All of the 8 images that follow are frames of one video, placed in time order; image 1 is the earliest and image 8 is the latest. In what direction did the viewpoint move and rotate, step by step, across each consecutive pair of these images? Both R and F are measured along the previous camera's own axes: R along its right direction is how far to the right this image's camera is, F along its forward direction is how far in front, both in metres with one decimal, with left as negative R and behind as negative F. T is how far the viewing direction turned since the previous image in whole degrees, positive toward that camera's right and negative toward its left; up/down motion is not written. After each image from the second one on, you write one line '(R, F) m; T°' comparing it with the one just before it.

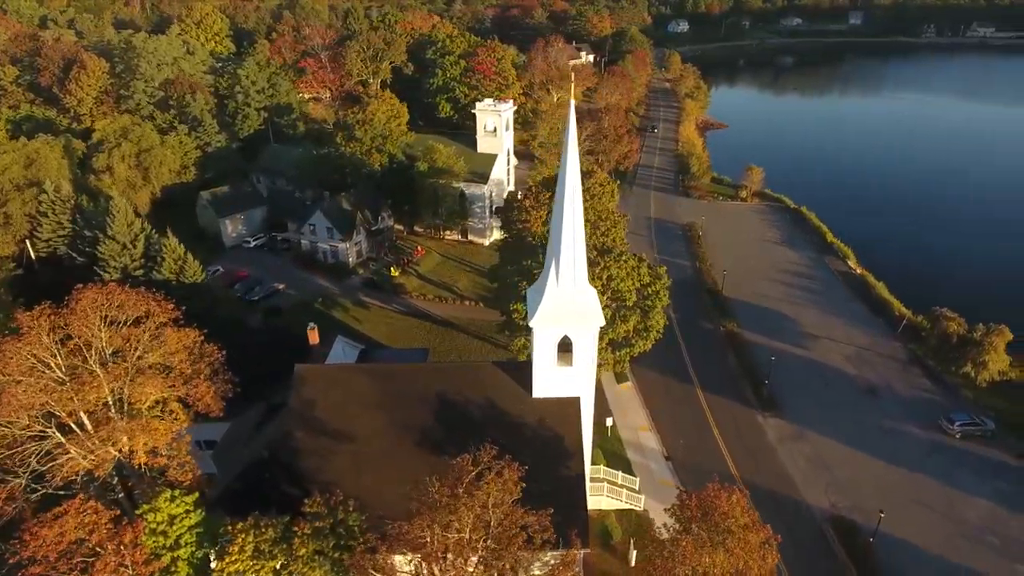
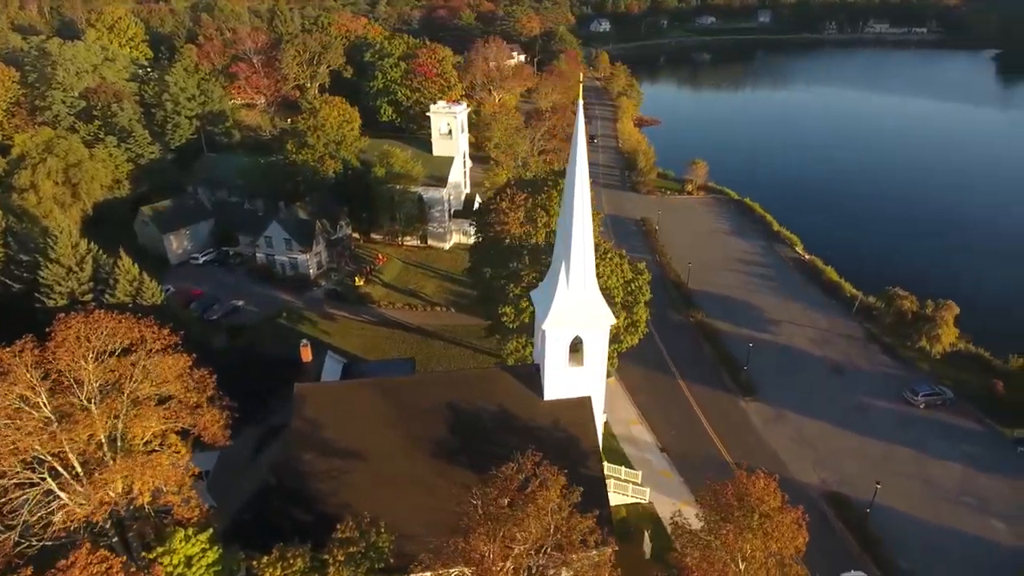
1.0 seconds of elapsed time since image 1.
(-3.0, +0.4) m; +6°
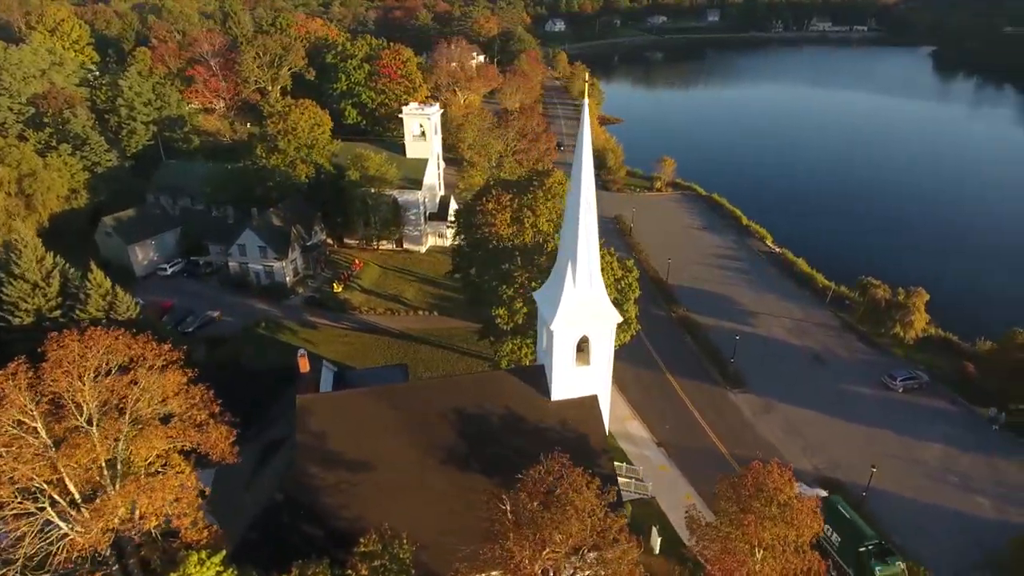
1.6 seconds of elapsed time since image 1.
(-1.8, +0.2) m; +4°
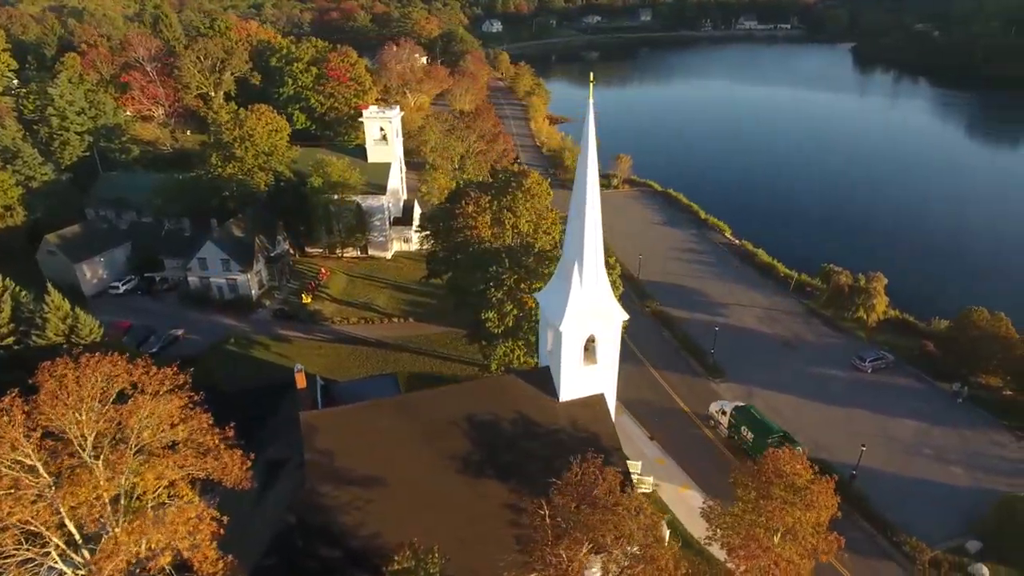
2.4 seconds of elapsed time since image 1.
(-2.4, +0.3) m; +5°
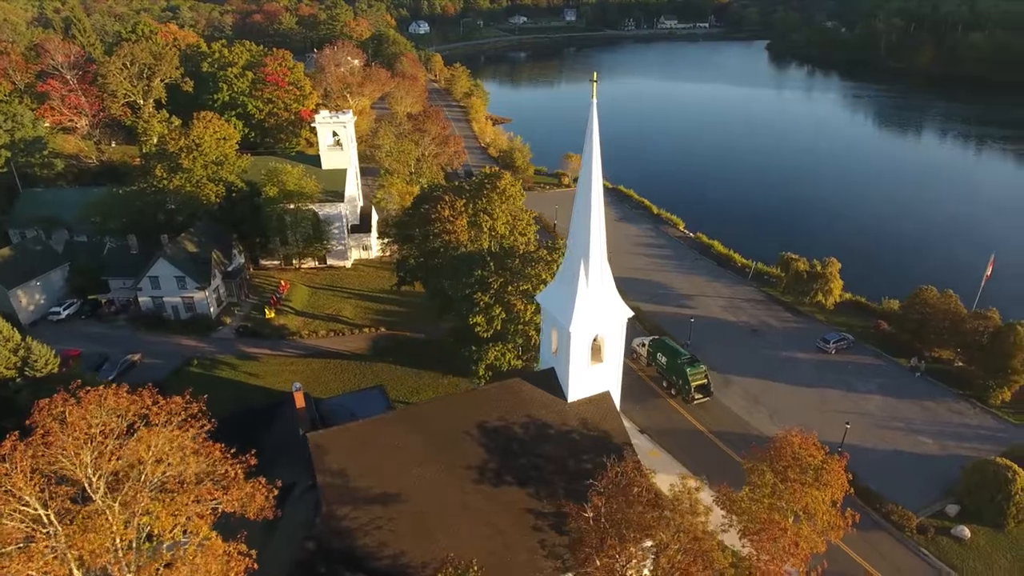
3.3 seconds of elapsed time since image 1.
(-2.7, +0.4) m; +6°
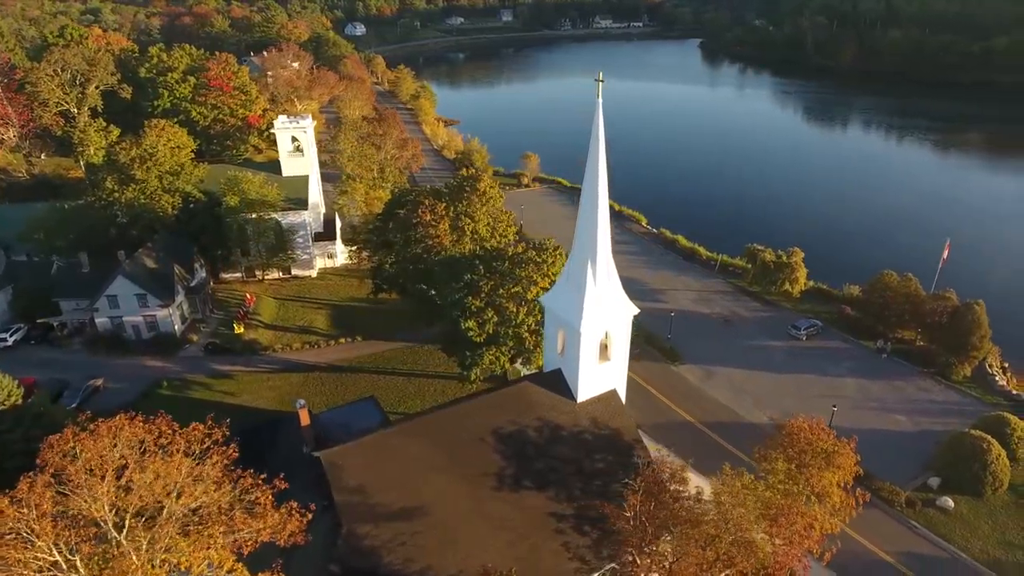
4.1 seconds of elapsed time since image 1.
(-2.5, +0.4) m; +5°
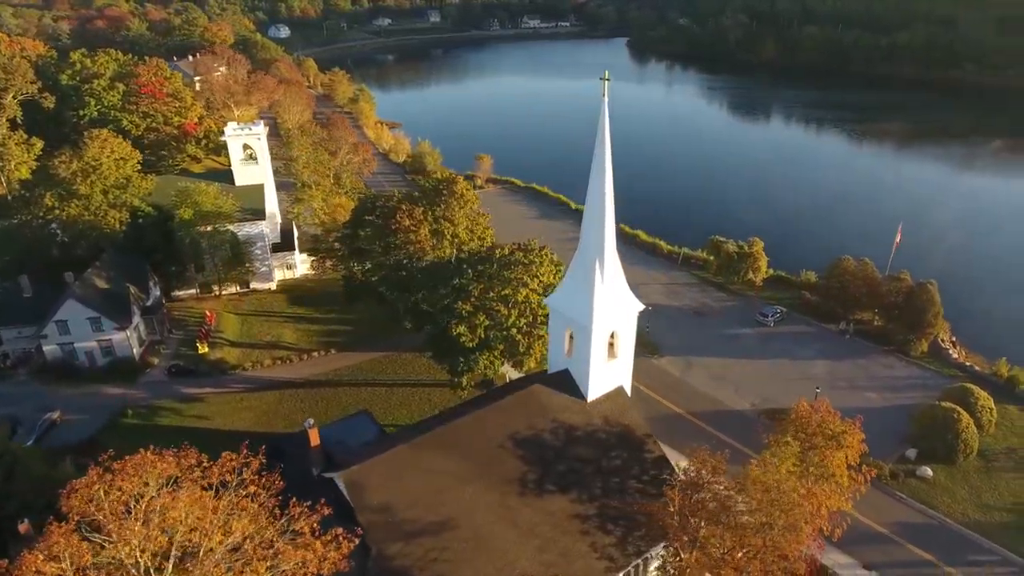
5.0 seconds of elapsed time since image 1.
(-2.8, +0.5) m; +6°
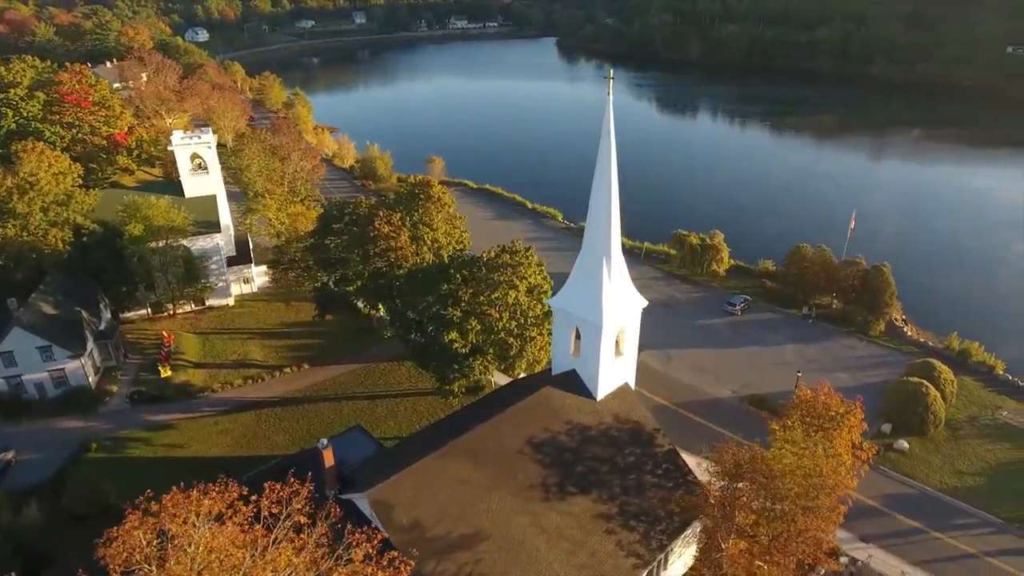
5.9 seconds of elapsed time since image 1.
(-2.7, +0.5) m; +6°
